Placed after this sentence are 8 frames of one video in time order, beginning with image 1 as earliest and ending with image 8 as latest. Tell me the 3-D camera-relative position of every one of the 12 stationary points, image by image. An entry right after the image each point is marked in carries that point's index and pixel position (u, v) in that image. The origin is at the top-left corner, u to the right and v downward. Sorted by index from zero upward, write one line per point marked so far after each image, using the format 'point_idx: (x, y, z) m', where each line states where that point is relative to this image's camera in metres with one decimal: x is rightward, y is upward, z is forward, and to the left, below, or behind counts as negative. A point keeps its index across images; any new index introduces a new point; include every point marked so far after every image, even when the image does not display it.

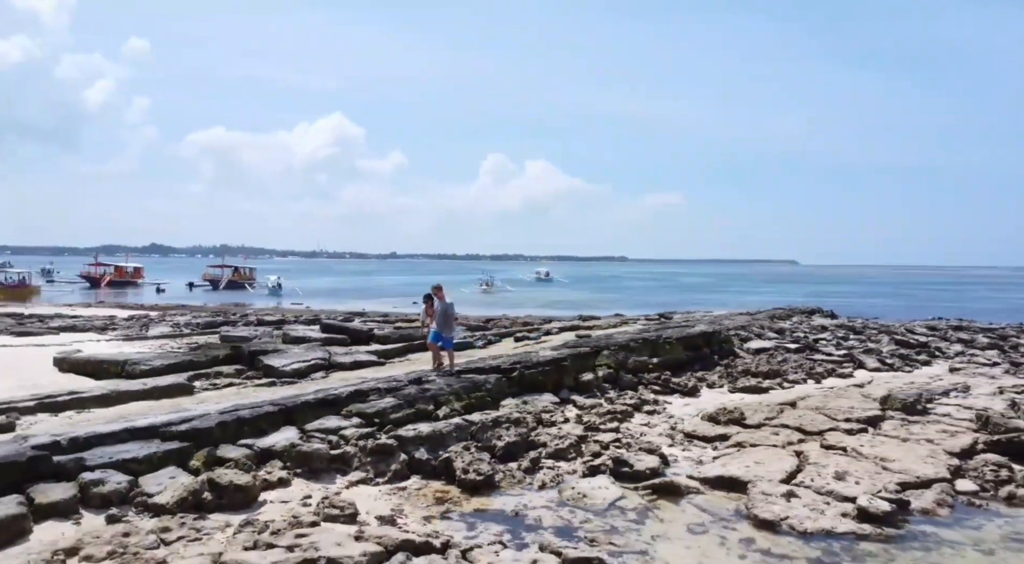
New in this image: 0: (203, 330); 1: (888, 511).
0: (-7.1, -1.1, +17.6) m
1: (+3.0, -1.8, +6.0) m
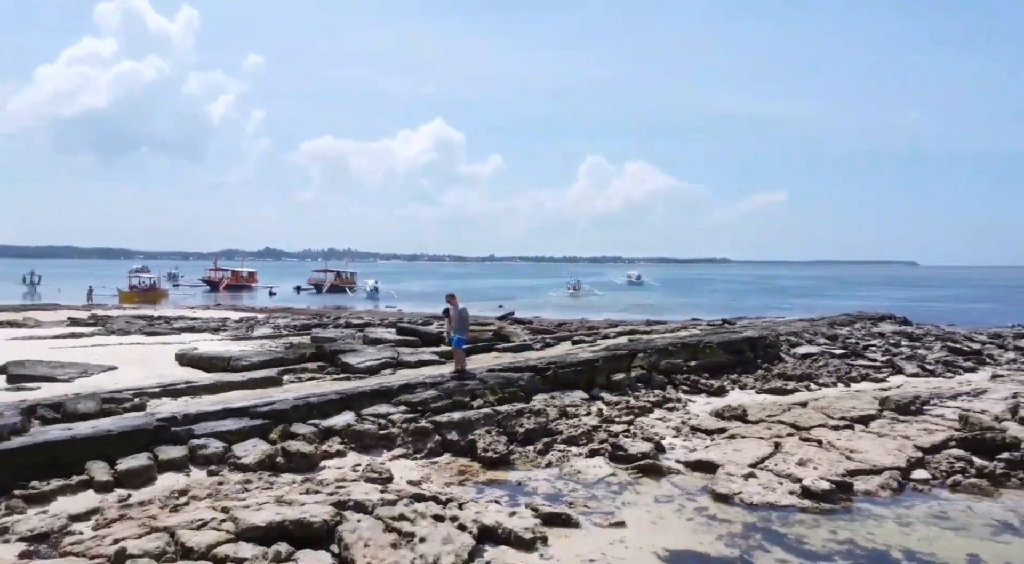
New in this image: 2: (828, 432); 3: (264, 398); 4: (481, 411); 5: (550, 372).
0: (-5.5, -1.3, +19.9) m
1: (+3.0, -2.0, +7.2) m
2: (+3.8, -1.8, +9.2) m
3: (-3.0, -1.4, +9.2) m
4: (-0.4, -1.6, +9.4) m
5: (+0.6, -1.4, +11.5) m
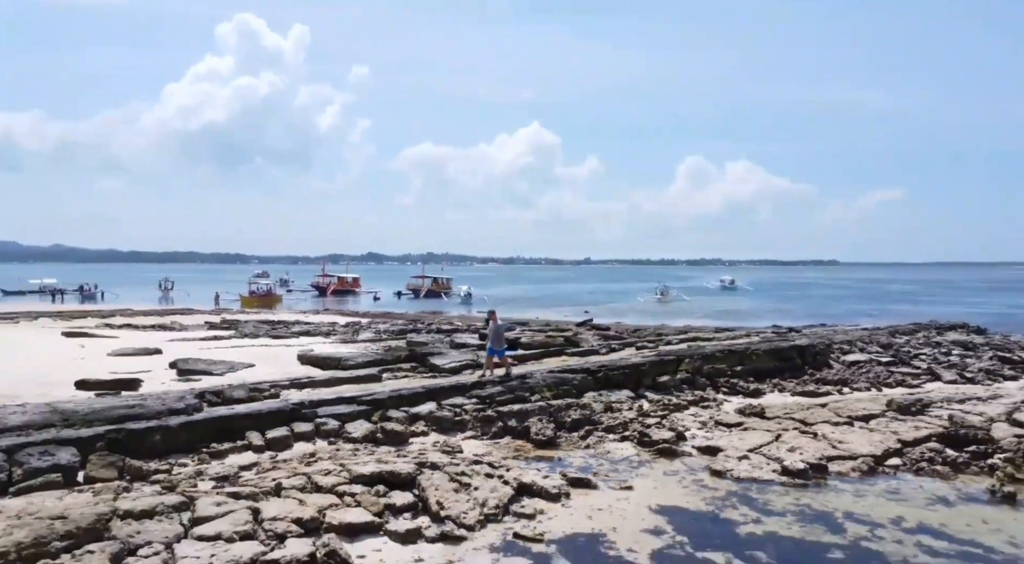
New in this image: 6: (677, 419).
0: (-3.4, -1.6, +22.7) m
1: (+3.4, -2.2, +9.0) m
2: (+4.5, -2.1, +10.9) m
3: (-2.2, -1.7, +11.7) m
4: (+0.4, -1.9, +11.7) m
5: (+1.6, -1.6, +13.6) m
6: (+2.6, -2.1, +11.9) m
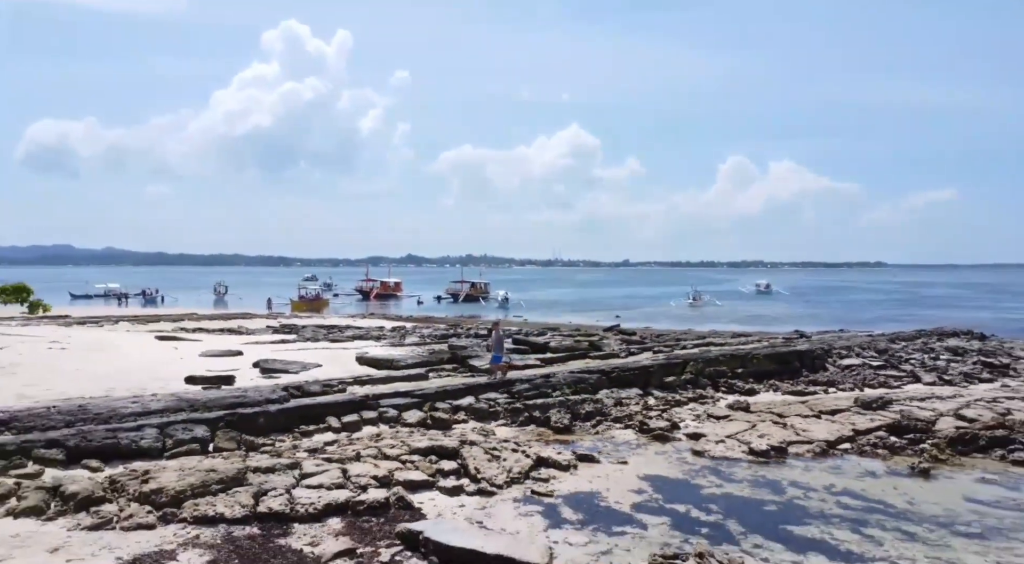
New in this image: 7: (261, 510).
0: (-2.4, -1.9, +25.4) m
1: (+3.8, -2.5, +11.3) m
2: (+4.9, -2.3, +13.1) m
3: (-1.7, -2.0, +14.3) m
4: (+0.9, -2.2, +14.1) m
5: (+2.2, -1.9, +16.0) m
6: (+3.1, -2.4, +14.2) m
7: (-2.6, -2.4, +8.1) m
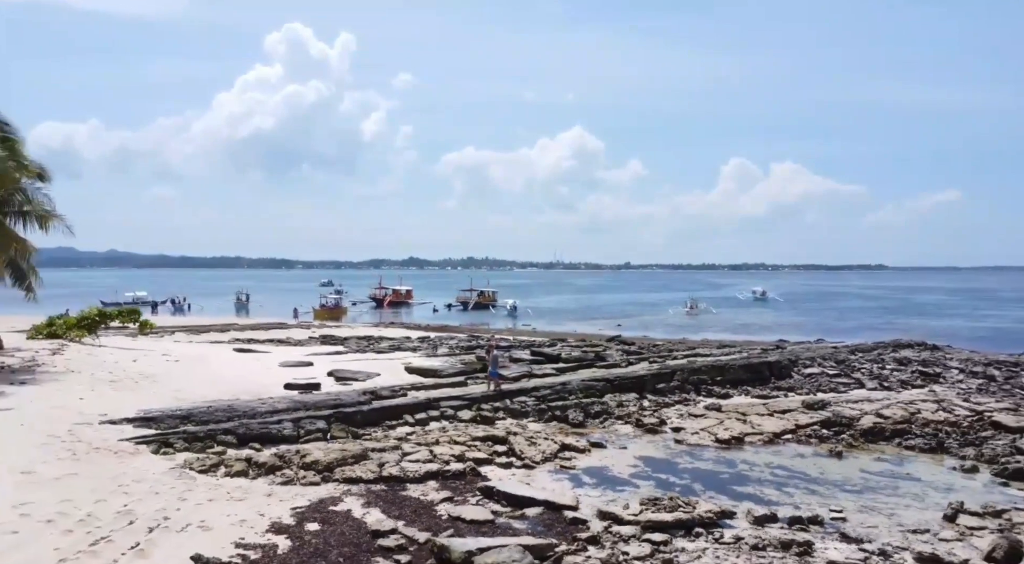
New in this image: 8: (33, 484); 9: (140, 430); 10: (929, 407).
0: (-1.7, -2.7, +29.5) m
1: (+4.4, -3.2, +15.5) m
2: (+5.6, -3.1, +17.3) m
3: (-1.1, -2.7, +18.5) m
4: (+1.5, -2.9, +18.3) m
5: (+2.8, -2.6, +20.2) m
6: (+3.7, -3.1, +18.4) m
7: (-2.0, -3.1, +12.3) m
8: (-6.7, -2.8, +10.7) m
9: (-6.7, -2.7, +13.8) m
10: (+10.0, -3.0, +18.2) m
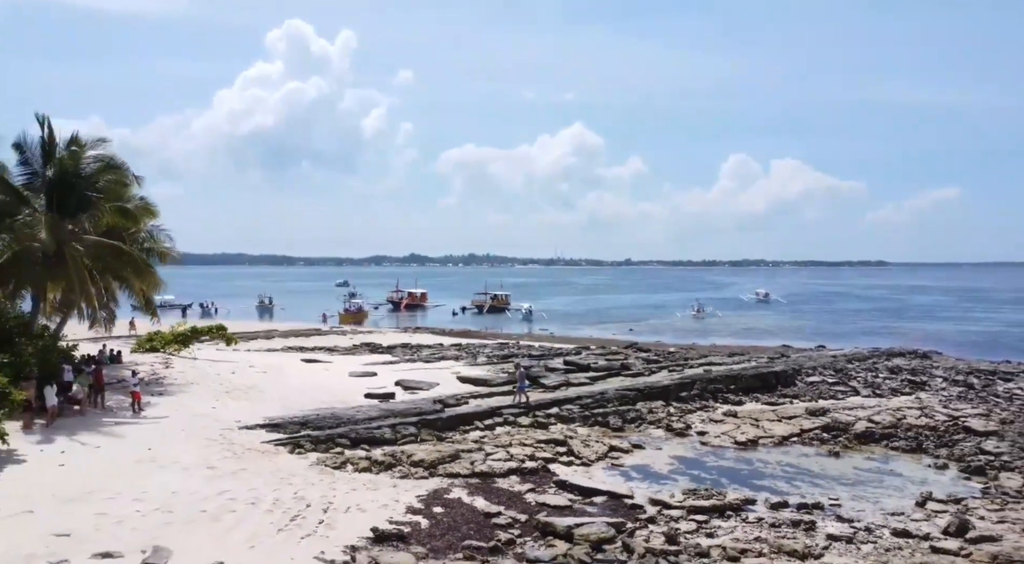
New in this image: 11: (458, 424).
0: (-0.4, -3.3, +32.8) m
1: (+5.7, -3.9, +18.7) m
2: (+6.9, -3.8, +20.6) m
3: (+0.2, -3.4, +21.7) m
4: (+2.8, -3.6, +21.6) m
5: (+4.1, -3.3, +23.4) m
6: (+5.0, -3.9, +21.7) m
7: (-0.7, -3.9, +15.5) m
8: (-5.3, -3.6, +13.9) m
9: (-5.4, -3.4, +17.1) m
10: (+11.3, -3.7, +21.5) m
11: (-1.4, -3.6, +19.4) m
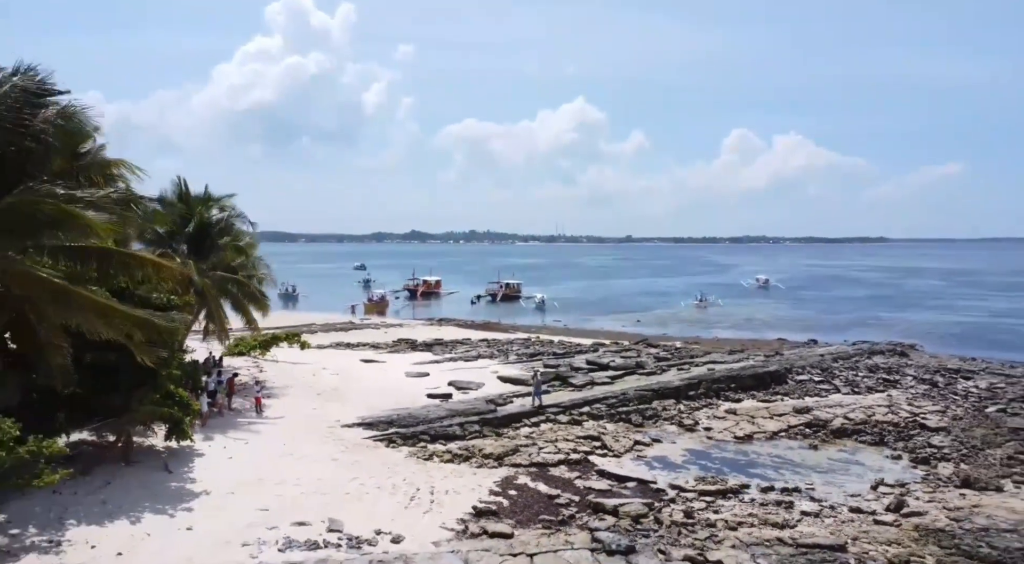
0: (+0.9, -3.7, +37.3) m
1: (+7.0, -4.7, +23.3) m
2: (+8.2, -4.5, +25.1) m
3: (+1.5, -4.1, +26.3) m
4: (+4.1, -4.3, +26.1) m
5: (+5.5, -4.0, +27.9) m
6: (+6.3, -4.5, +26.2) m
7: (+0.6, -4.7, +20.1) m
8: (-4.0, -4.5, +18.5) m
9: (-4.1, -4.3, +21.6) m
10: (+12.6, -4.4, +26.0) m
11: (-0.1, -4.4, +23.9) m
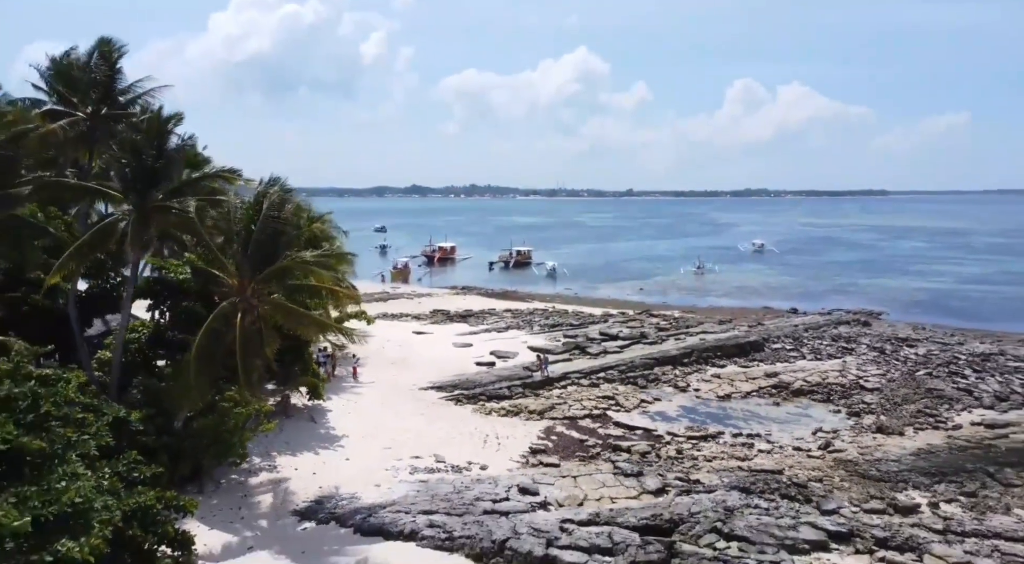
0: (+2.3, -2.6, +44.3) m
1: (+8.4, -4.5, +30.3) m
2: (+9.6, -4.2, +32.1) m
3: (+2.9, -3.7, +33.3) m
4: (+5.5, -3.9, +33.1) m
5: (+6.8, -3.5, +34.9) m
6: (+7.7, -4.2, +33.2) m
7: (+2.0, -4.7, +27.1) m
8: (-2.7, -4.7, +25.5) m
9: (-2.7, -4.2, +28.6) m
10: (+14.0, -4.0, +33.0) m
11: (+1.3, -4.2, +30.9) m
